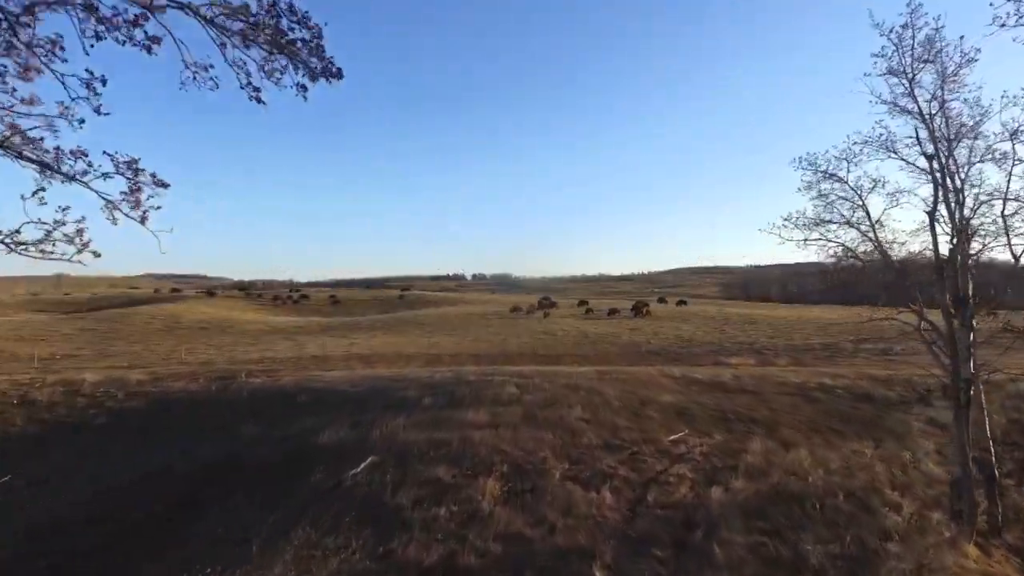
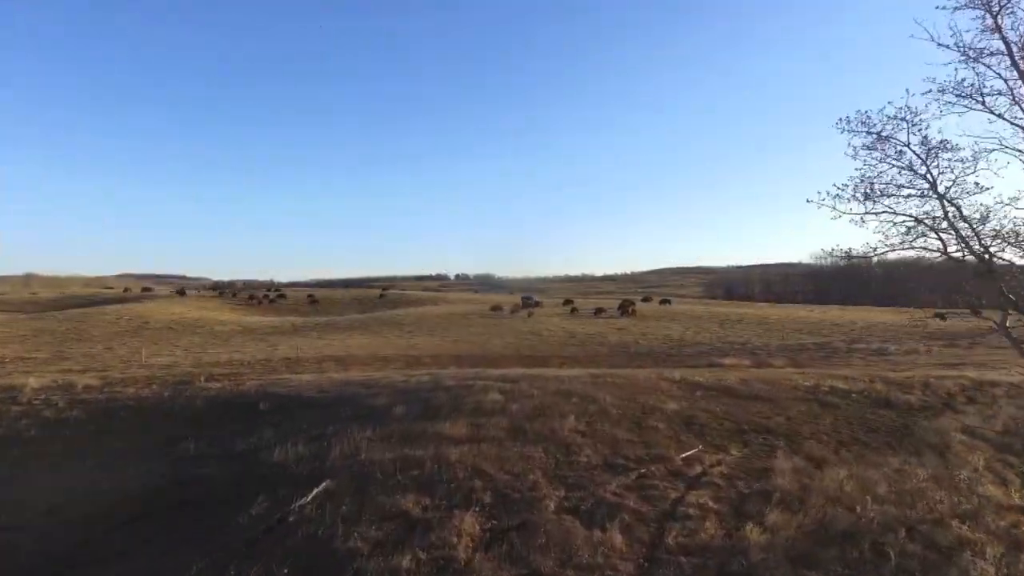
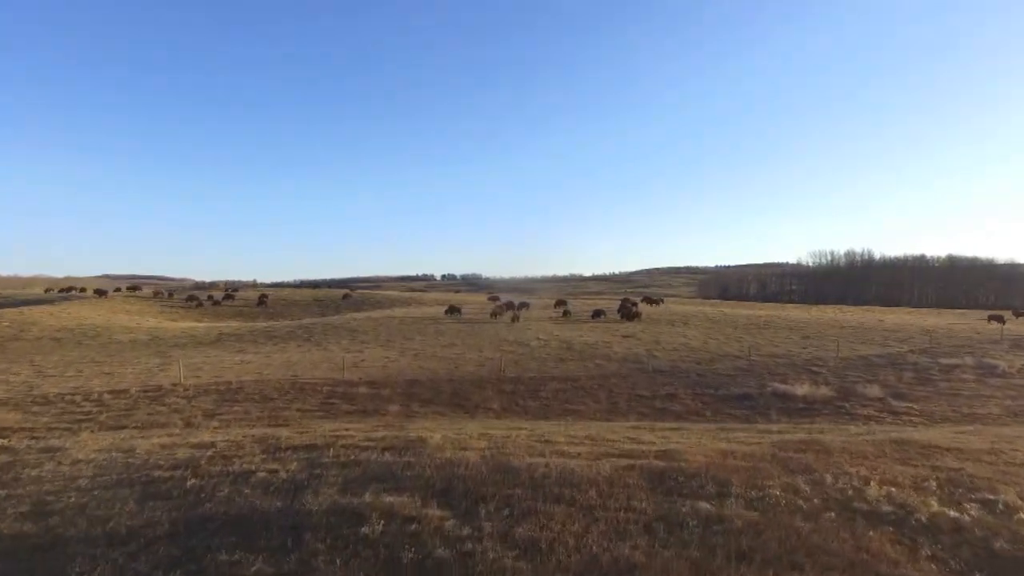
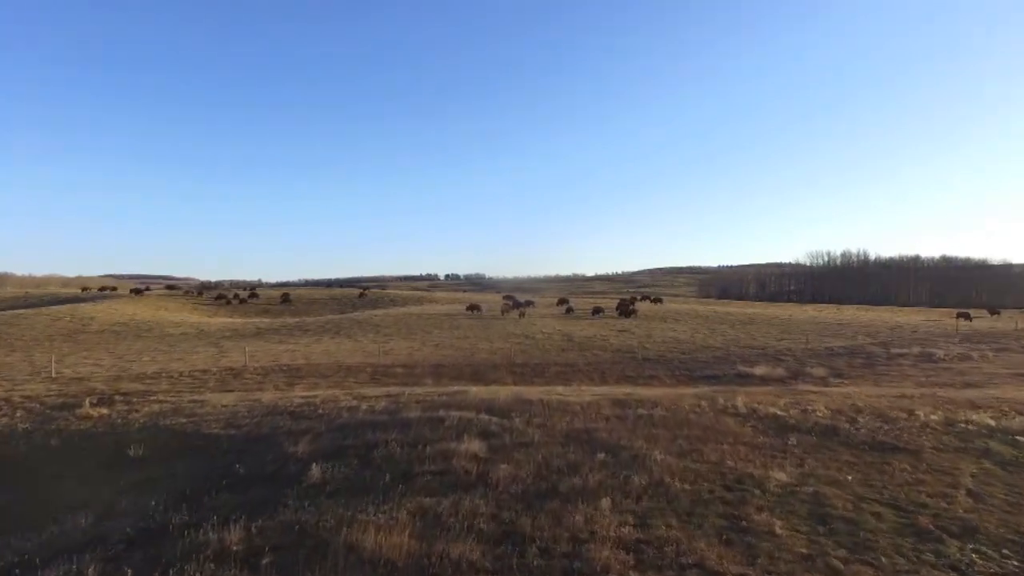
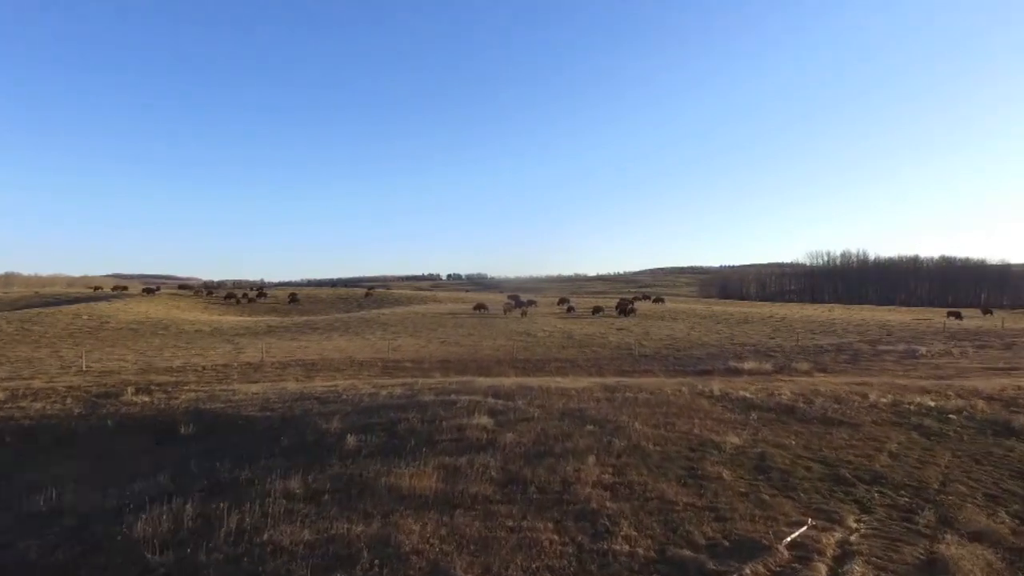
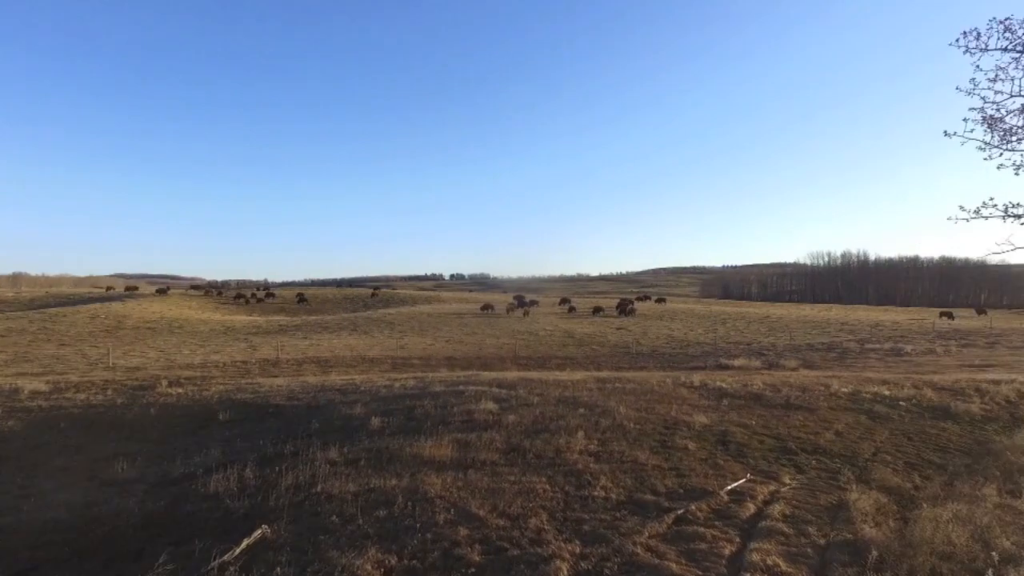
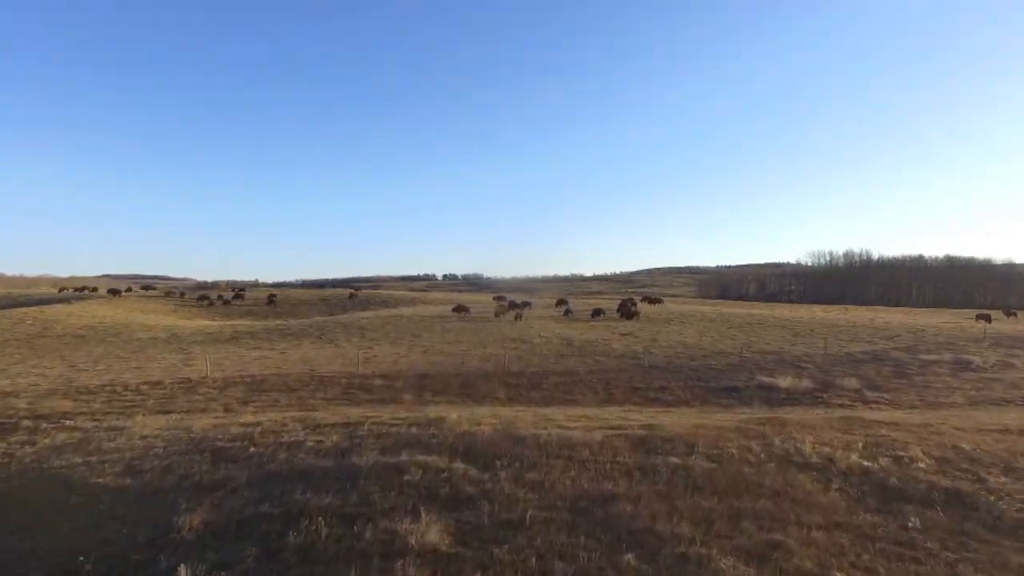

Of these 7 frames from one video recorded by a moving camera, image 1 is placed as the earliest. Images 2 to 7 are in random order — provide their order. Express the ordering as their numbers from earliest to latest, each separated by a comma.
2, 6, 5, 4, 7, 3
